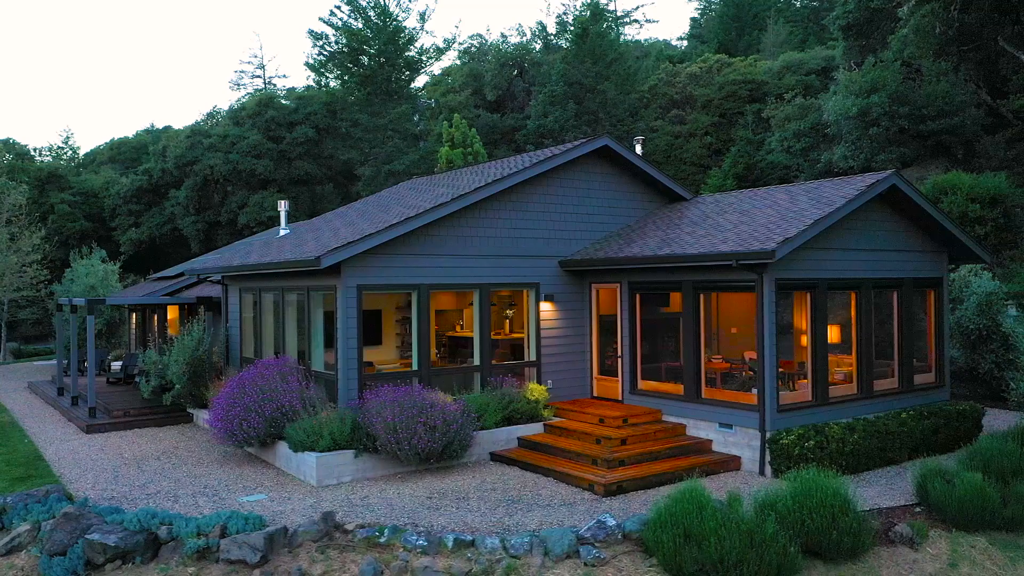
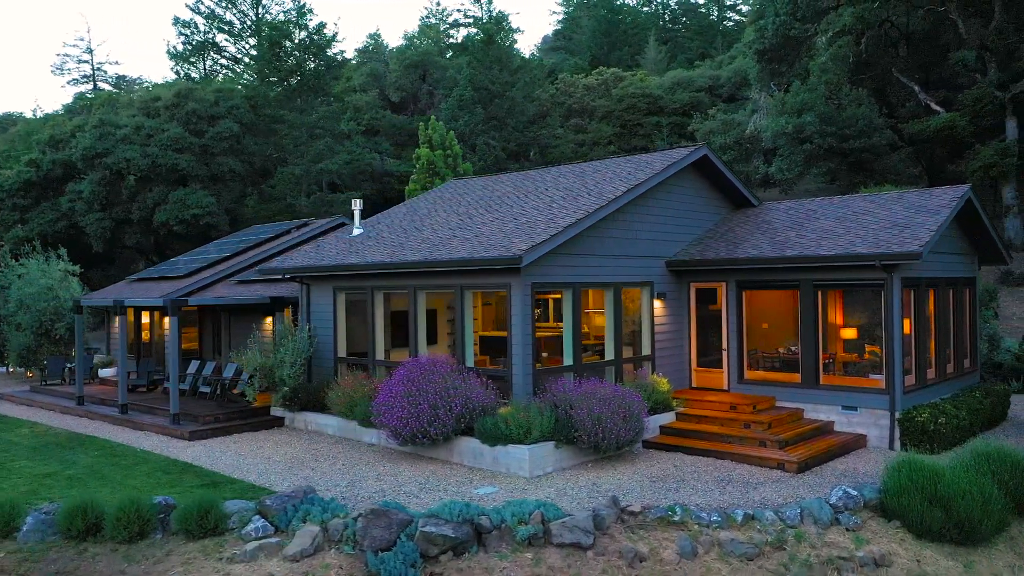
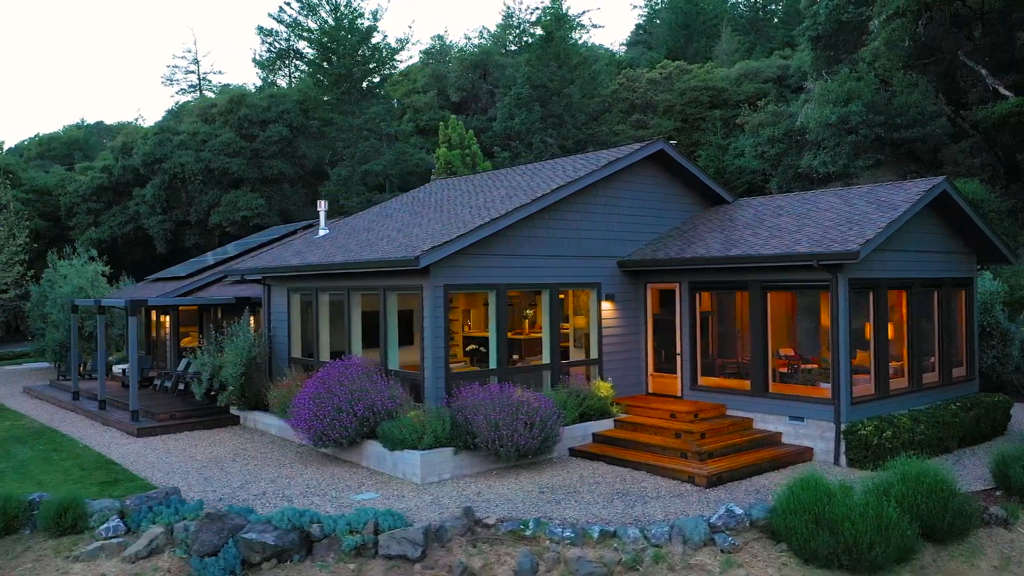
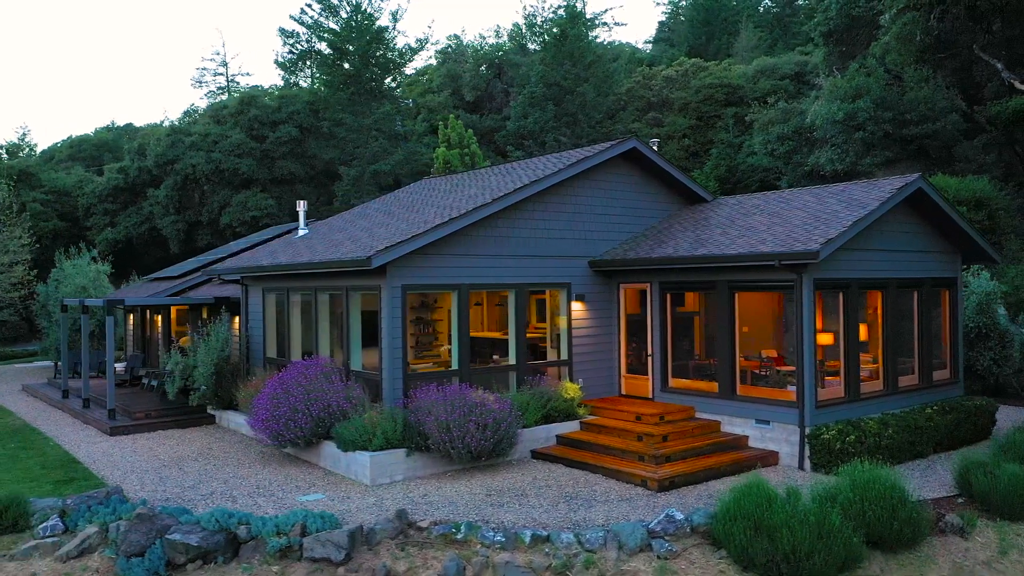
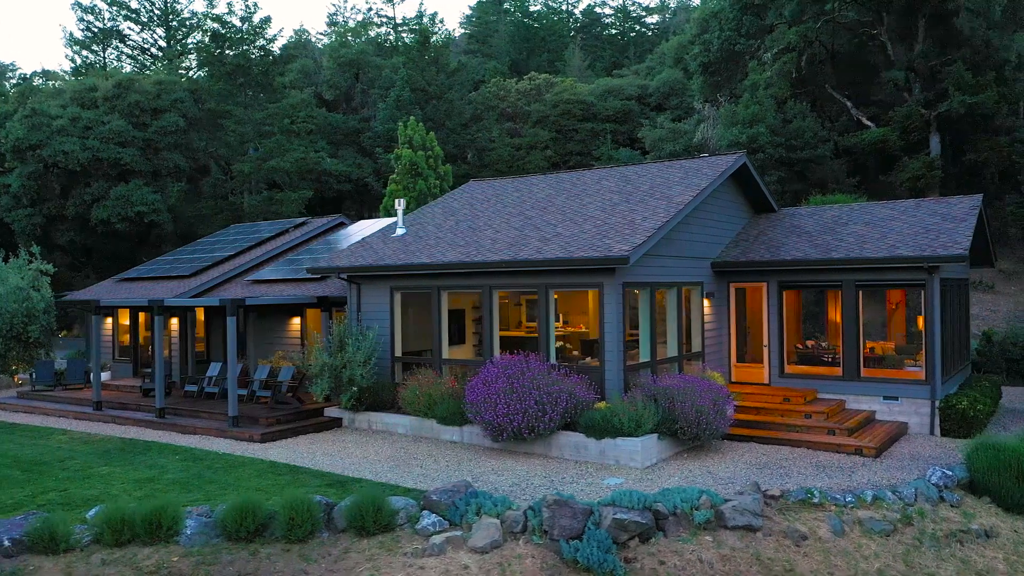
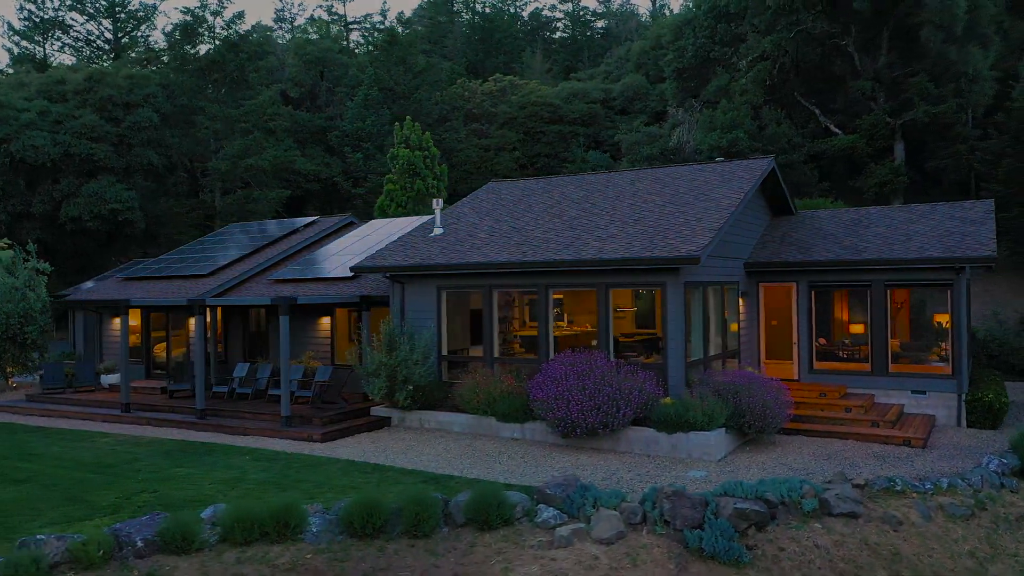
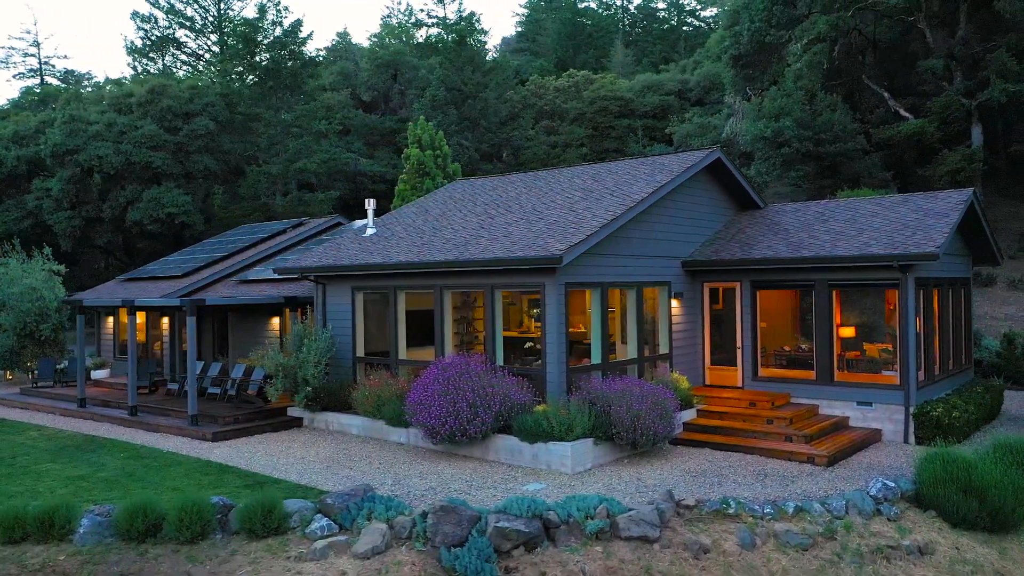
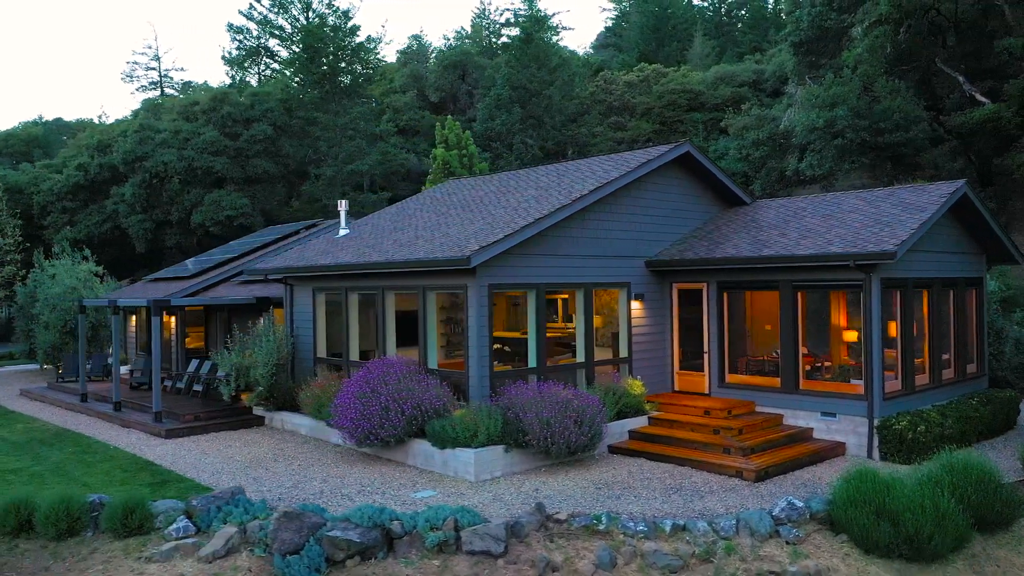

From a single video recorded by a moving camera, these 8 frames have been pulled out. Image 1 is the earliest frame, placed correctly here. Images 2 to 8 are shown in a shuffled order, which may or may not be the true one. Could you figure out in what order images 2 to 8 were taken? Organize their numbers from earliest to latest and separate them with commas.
4, 3, 8, 2, 7, 5, 6
